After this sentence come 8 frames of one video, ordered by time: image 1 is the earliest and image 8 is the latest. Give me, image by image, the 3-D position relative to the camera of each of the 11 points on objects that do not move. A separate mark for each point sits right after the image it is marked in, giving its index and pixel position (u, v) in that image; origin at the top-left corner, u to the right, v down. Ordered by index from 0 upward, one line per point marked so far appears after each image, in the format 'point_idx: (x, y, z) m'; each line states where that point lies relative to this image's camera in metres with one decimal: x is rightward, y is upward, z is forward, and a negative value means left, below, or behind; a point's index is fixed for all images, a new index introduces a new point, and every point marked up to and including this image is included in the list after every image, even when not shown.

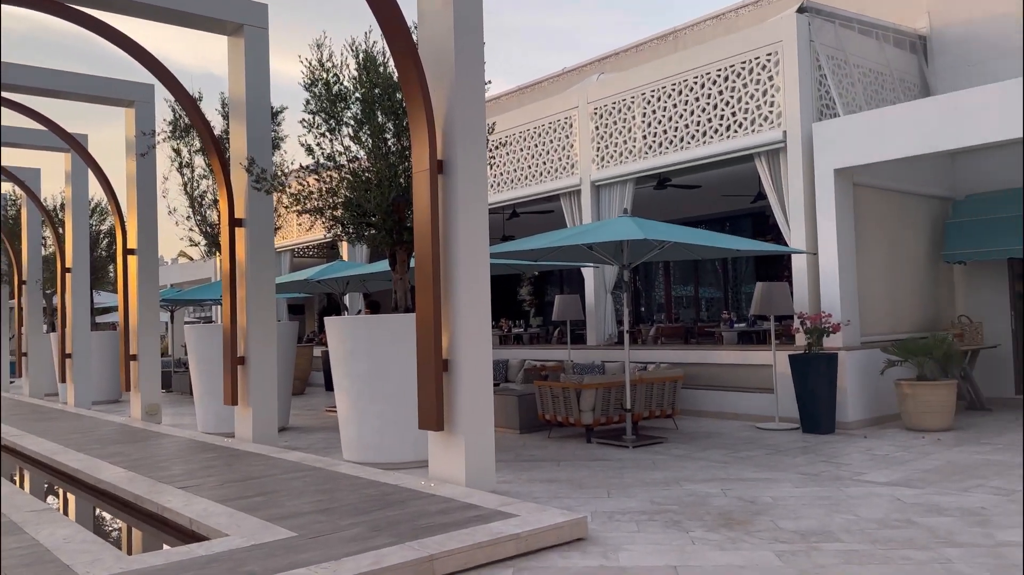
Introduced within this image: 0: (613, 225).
0: (+1.1, +0.7, +8.5) m
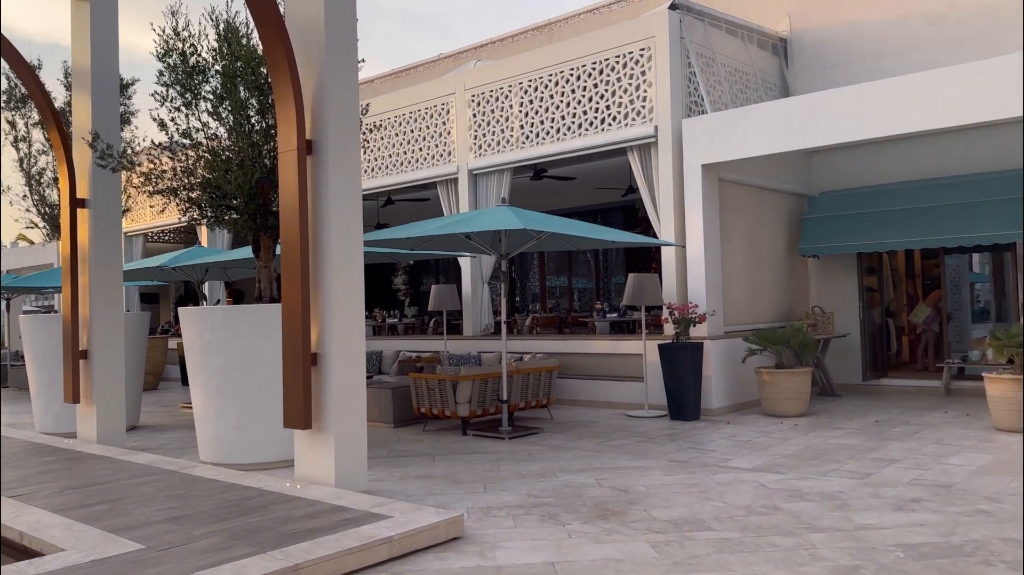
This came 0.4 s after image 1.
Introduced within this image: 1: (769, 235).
0: (-0.2, +0.8, +8.4) m
1: (+3.7, +0.8, +11.1) m
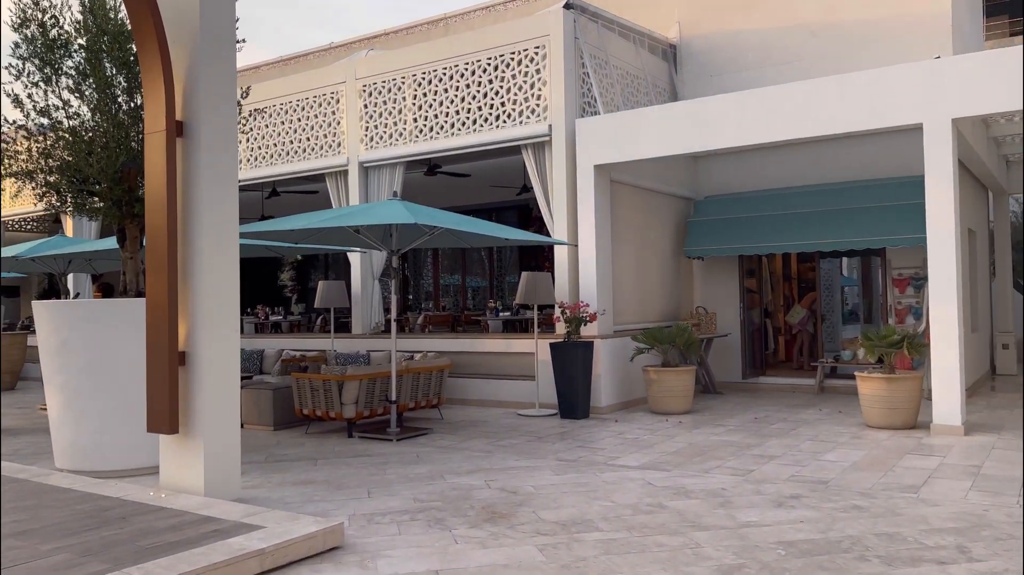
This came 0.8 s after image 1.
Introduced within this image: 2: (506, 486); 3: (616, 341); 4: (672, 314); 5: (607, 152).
0: (-1.4, +0.9, +8.1) m
1: (+2.1, +0.8, +11.3) m
2: (0.0, -1.5, +5.9) m
3: (+1.3, -0.7, +9.9) m
4: (+2.4, -0.4, +11.6) m
5: (+1.2, +1.7, +9.7) m
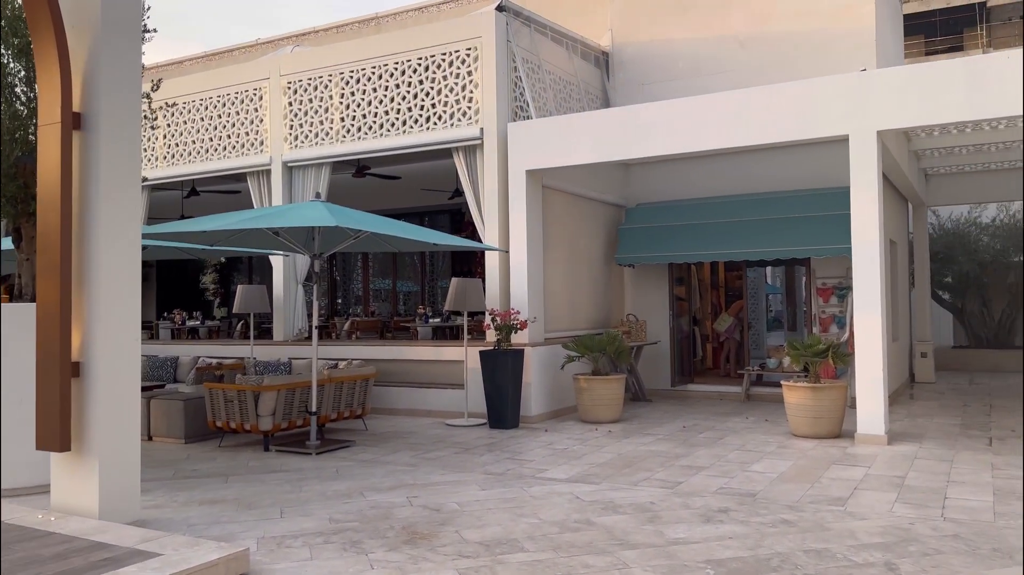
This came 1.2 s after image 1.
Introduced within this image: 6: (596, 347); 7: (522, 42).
0: (-2.1, +0.8, +7.7) m
1: (+1.1, +0.6, +11.2) m
2: (-0.6, -1.6, +5.7) m
3: (+0.4, -0.8, +9.7) m
4: (+1.4, -0.5, +11.5) m
5: (+0.3, +1.6, +9.6) m
6: (+1.0, -0.8, +9.5) m
7: (+0.1, +3.3, +10.4) m
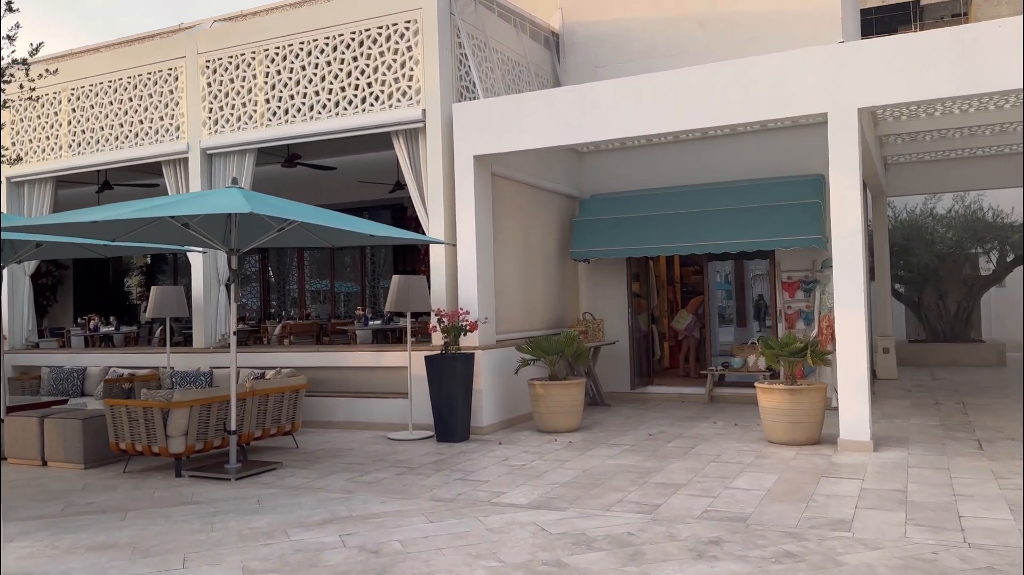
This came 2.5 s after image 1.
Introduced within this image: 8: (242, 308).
0: (-2.6, +0.8, +6.7) m
1: (+0.4, +0.7, +10.4) m
2: (-0.9, -1.6, +4.7) m
3: (-0.2, -0.8, +8.9) m
4: (+0.6, -0.5, +10.7) m
5: (-0.3, +1.7, +8.7) m
6: (+0.5, -0.7, +8.7) m
7: (-0.6, +3.4, +9.5) m
8: (-6.0, -0.5, +17.1) m
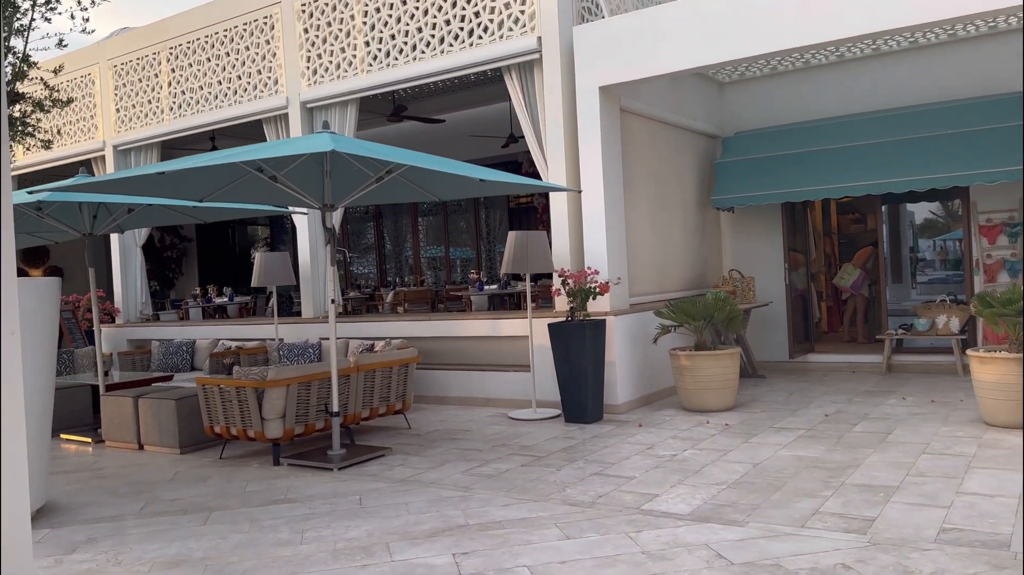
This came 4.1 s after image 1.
0: (-1.5, +1.1, +5.7) m
1: (+1.9, +1.2, +9.0) m
2: (-0.1, -1.3, +3.7) m
3: (+1.2, -0.3, +7.6) m
4: (+2.3, +0.1, +9.3) m
5: (+1.0, +2.1, +7.3) m
6: (+1.8, -0.3, +7.3) m
7: (+0.8, +3.8, +8.1) m
8: (-3.3, +0.2, +16.6) m
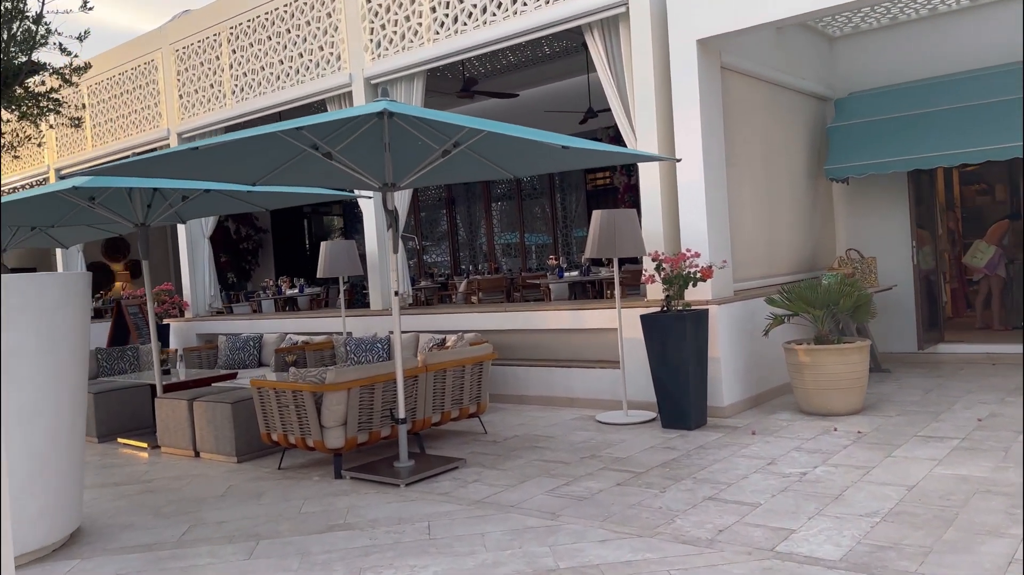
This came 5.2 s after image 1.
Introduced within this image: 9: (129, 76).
0: (-1.0, +1.2, +5.0) m
1: (+2.8, +1.4, +7.9) m
2: (+0.3, -1.3, +2.8) m
3: (+2.0, -0.2, +6.6) m
4: (+3.2, +0.3, +8.2) m
5: (+1.7, +2.2, +6.3) m
6: (+2.5, -0.1, +6.3) m
7: (+1.5, +4.0, +7.1) m
8: (-1.7, +0.5, +16.0) m
9: (-5.8, +3.2, +11.7) m
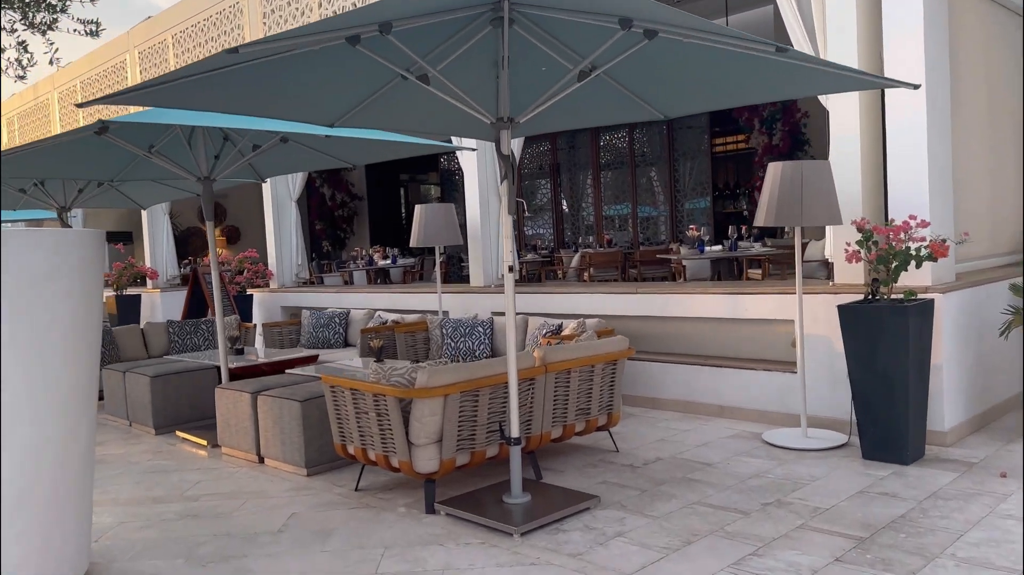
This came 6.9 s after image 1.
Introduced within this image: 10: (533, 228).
0: (-0.2, +1.3, +3.6) m
1: (+3.9, +1.5, +5.9) m
2: (+0.7, -1.3, +1.3) m
3: (+2.9, -0.1, +4.8) m
4: (+4.3, +0.4, +6.3) m
5: (+2.6, +2.3, +4.5) m
6: (+3.4, 0.0, +4.5) m
7: (+2.6, +4.1, +5.2) m
8: (+0.4, +1.0, +14.6) m
9: (-4.2, +3.7, +10.7) m
10: (+0.4, +1.2, +14.7) m
